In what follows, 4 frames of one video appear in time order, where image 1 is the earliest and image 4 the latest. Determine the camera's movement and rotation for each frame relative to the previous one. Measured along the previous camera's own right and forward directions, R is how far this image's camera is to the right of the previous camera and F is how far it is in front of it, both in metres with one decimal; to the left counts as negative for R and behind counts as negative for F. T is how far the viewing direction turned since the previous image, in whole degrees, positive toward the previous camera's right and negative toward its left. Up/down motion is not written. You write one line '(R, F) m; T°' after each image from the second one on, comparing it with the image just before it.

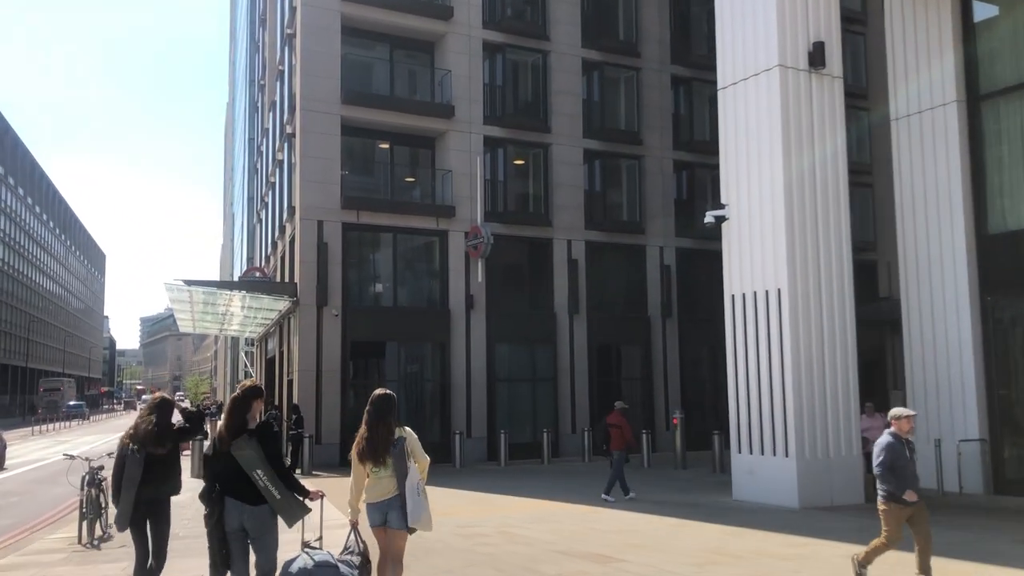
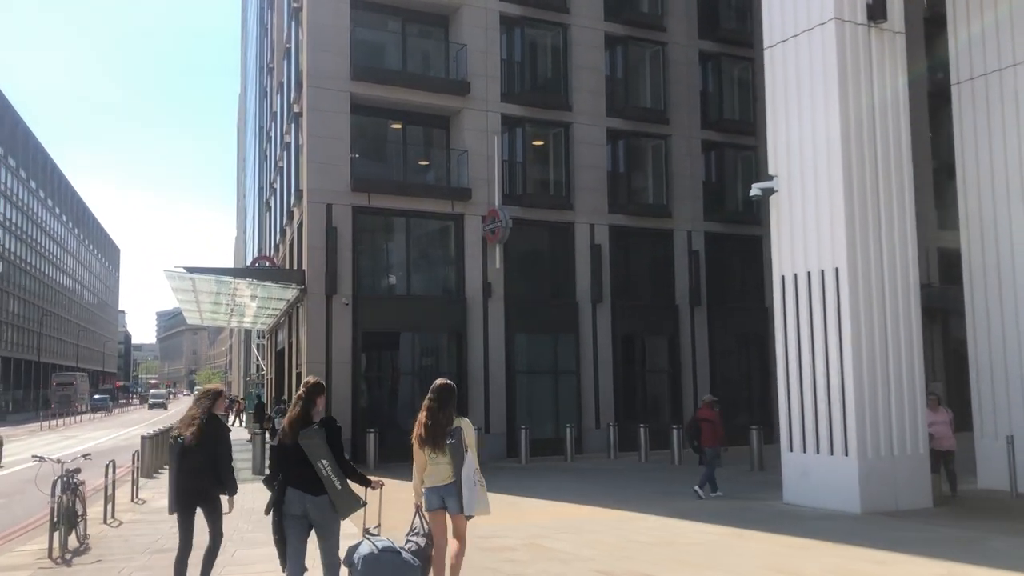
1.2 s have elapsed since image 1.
(-0.1, +1.3) m; -1°
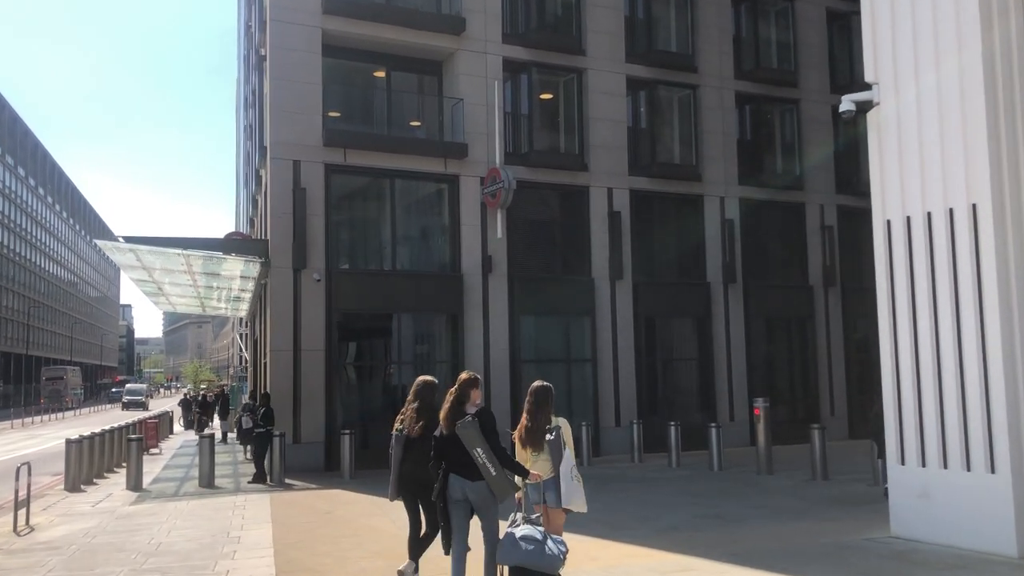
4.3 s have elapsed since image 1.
(+0.1, +3.4) m; 0°
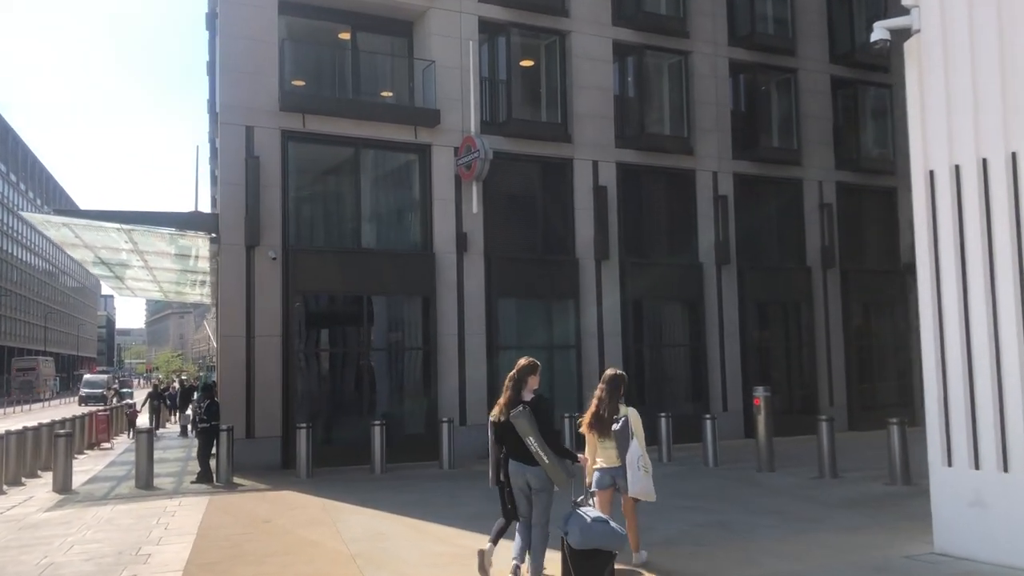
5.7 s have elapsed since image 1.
(+0.2, +1.6) m; +1°
